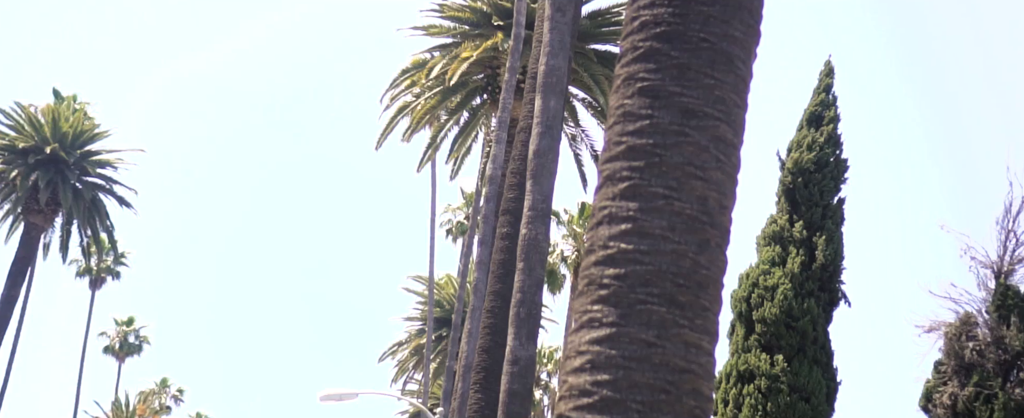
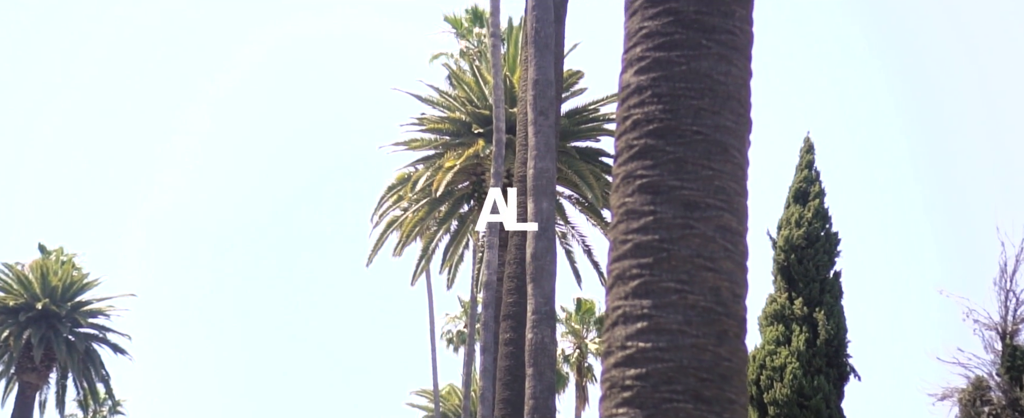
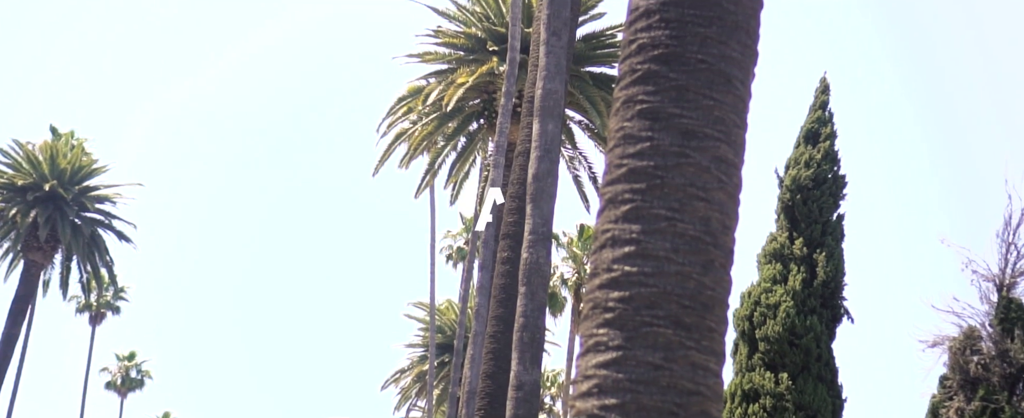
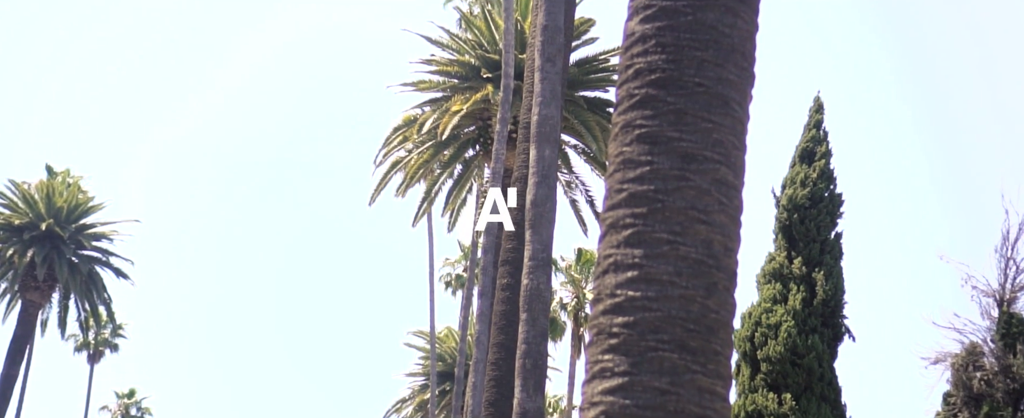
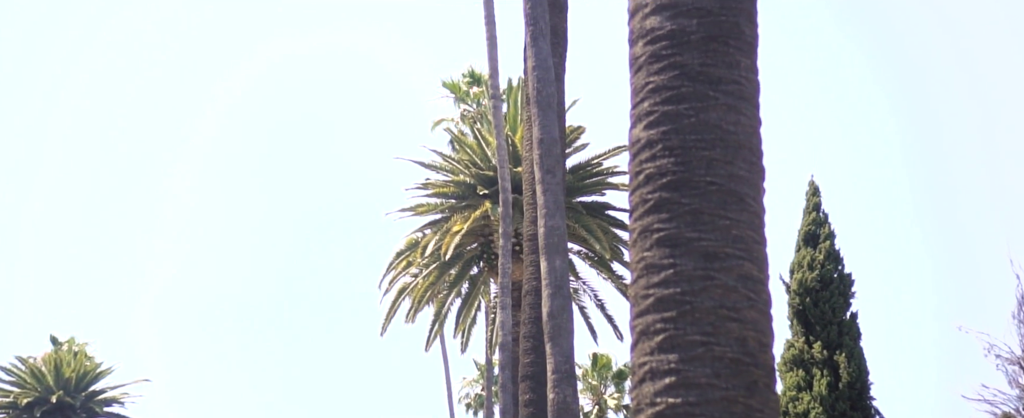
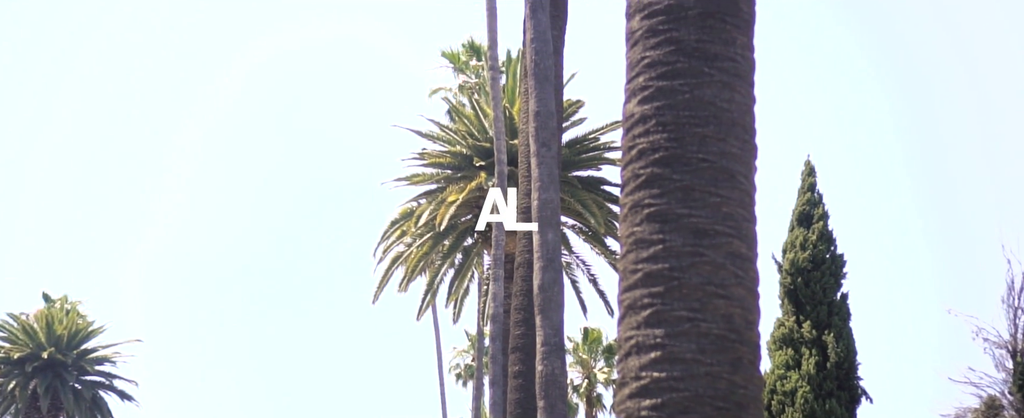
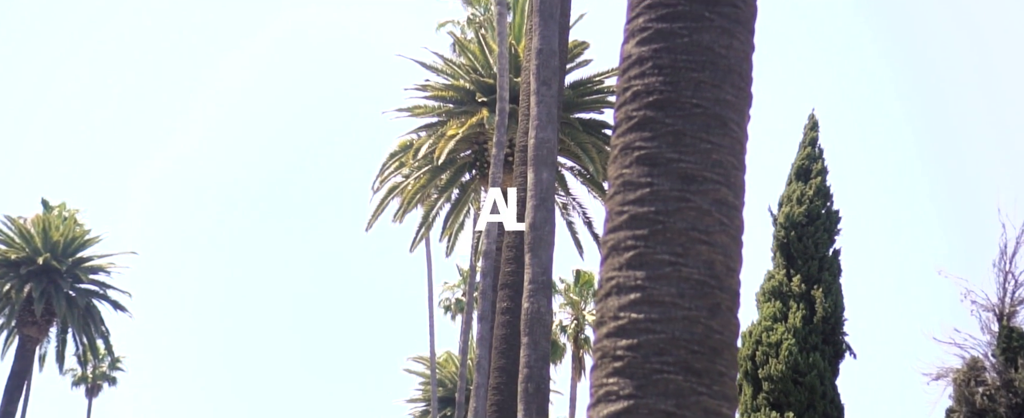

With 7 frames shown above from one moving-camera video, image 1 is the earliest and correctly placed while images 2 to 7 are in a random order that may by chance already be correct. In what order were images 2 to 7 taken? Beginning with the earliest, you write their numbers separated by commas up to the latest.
3, 4, 7, 2, 6, 5
